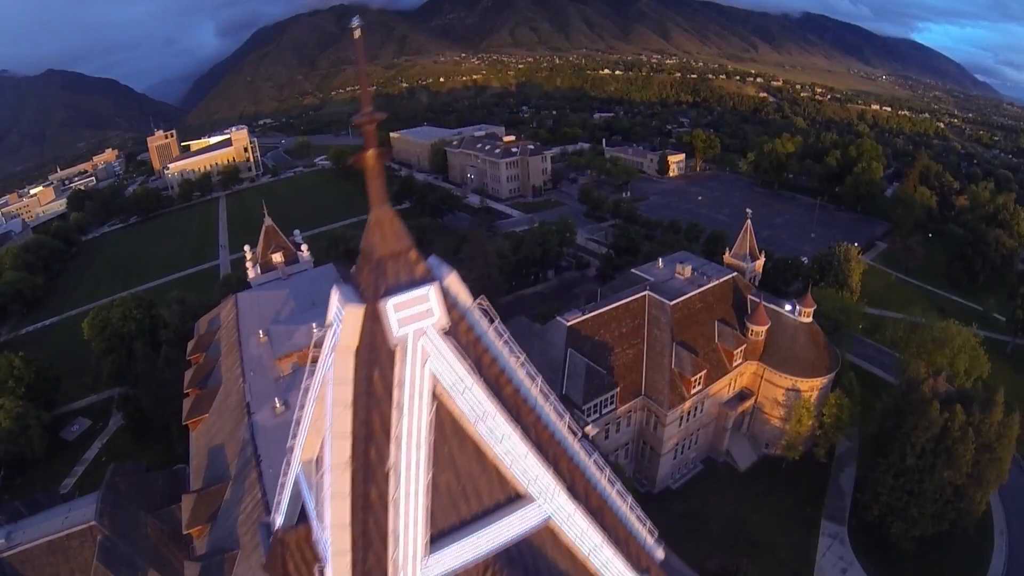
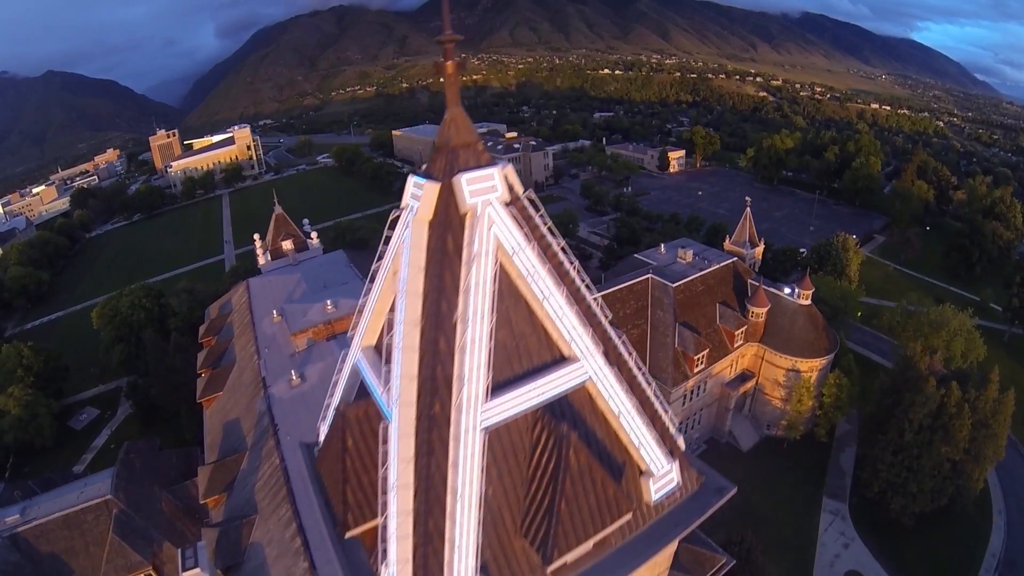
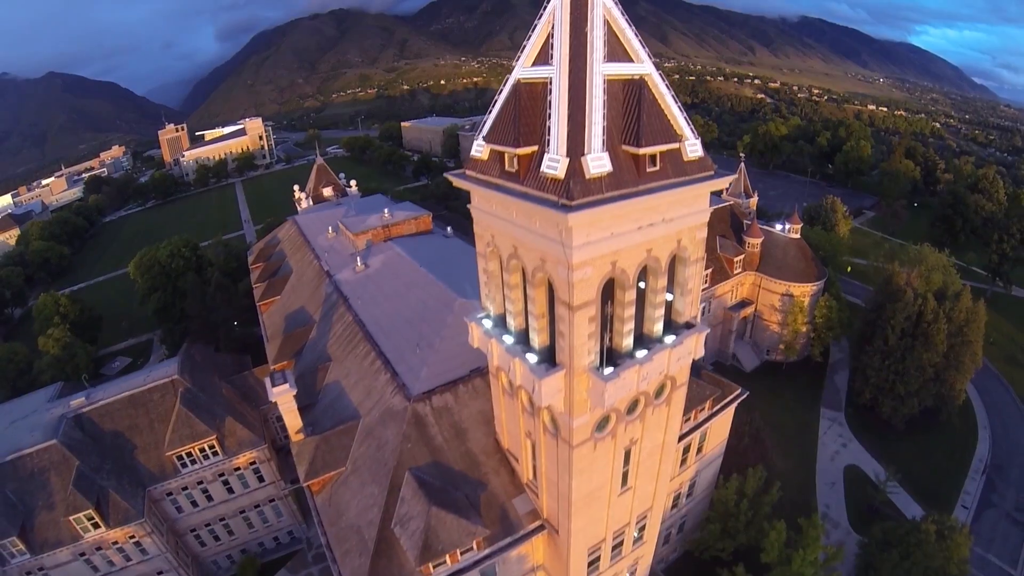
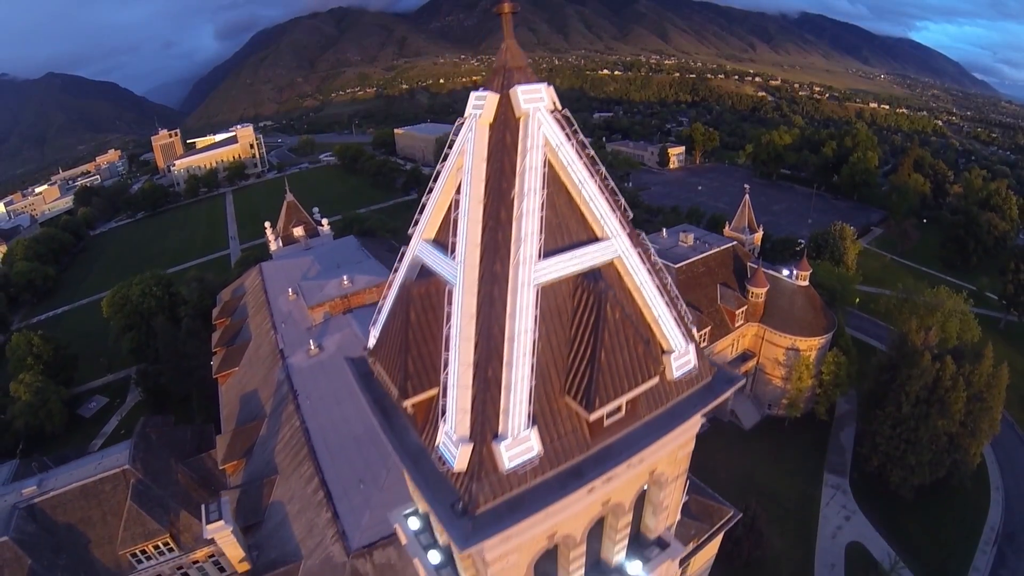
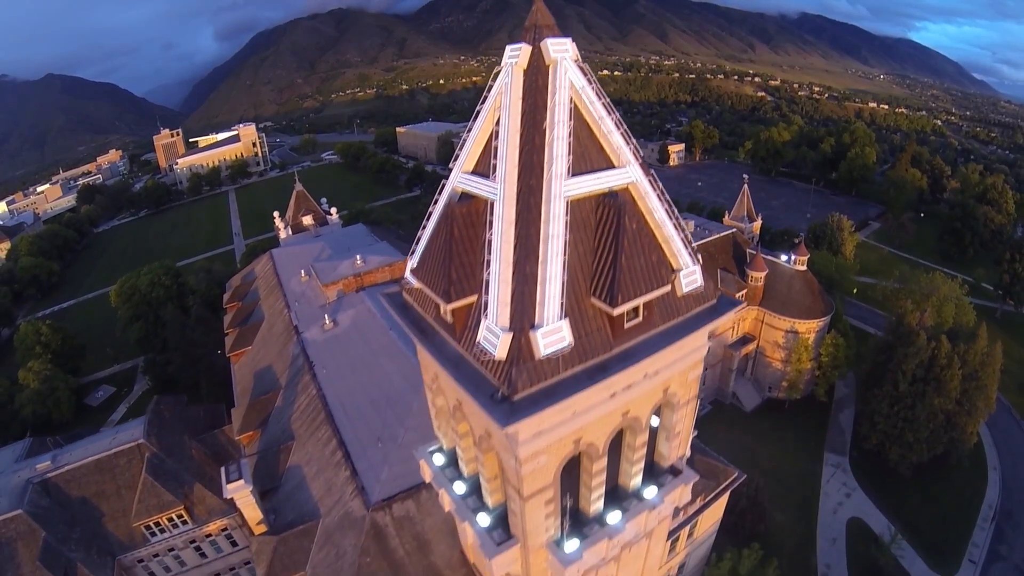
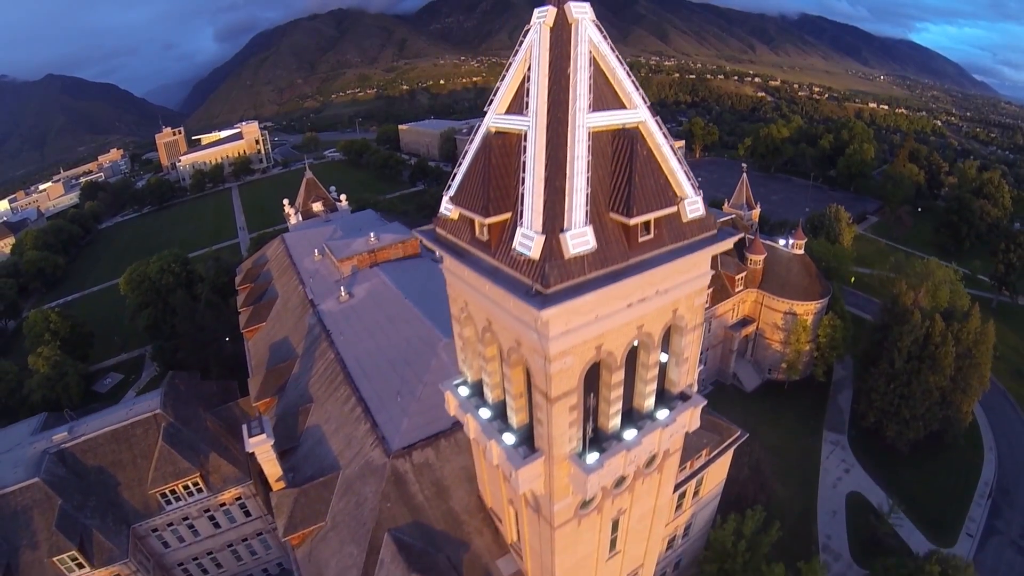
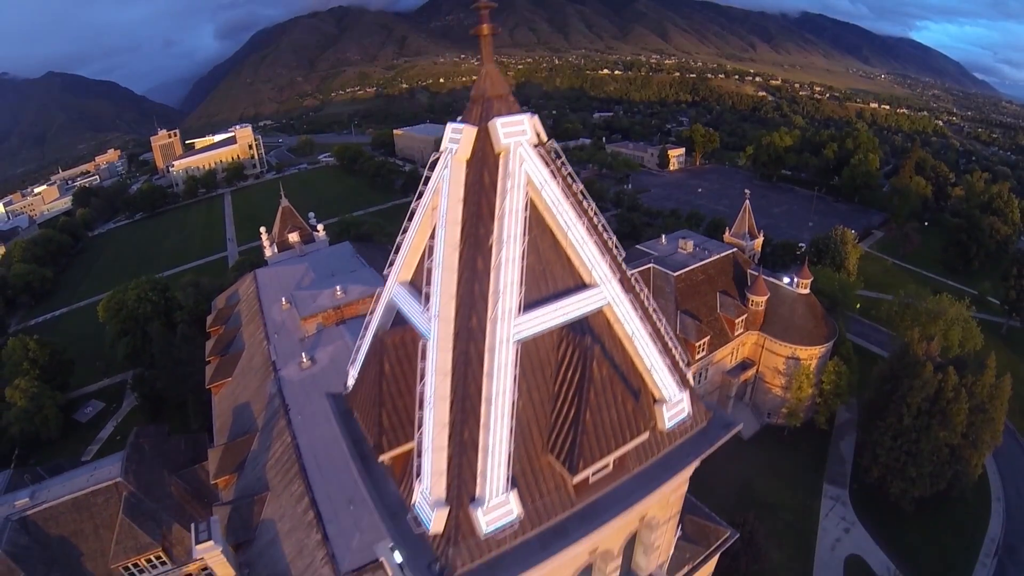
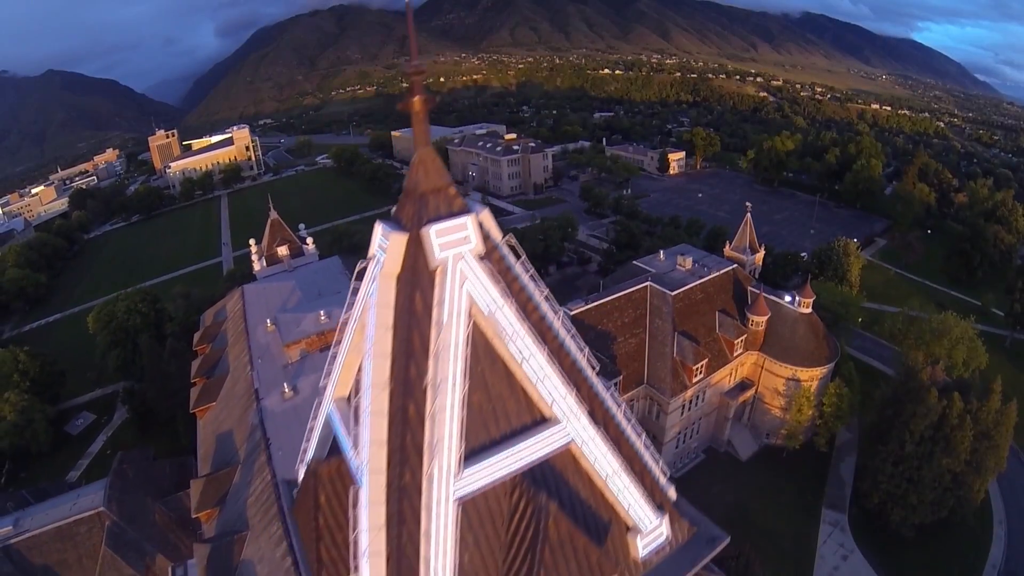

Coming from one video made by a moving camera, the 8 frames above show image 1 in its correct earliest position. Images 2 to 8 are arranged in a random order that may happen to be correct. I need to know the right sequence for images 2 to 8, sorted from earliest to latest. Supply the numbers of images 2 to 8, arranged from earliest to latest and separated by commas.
8, 2, 7, 4, 5, 6, 3
